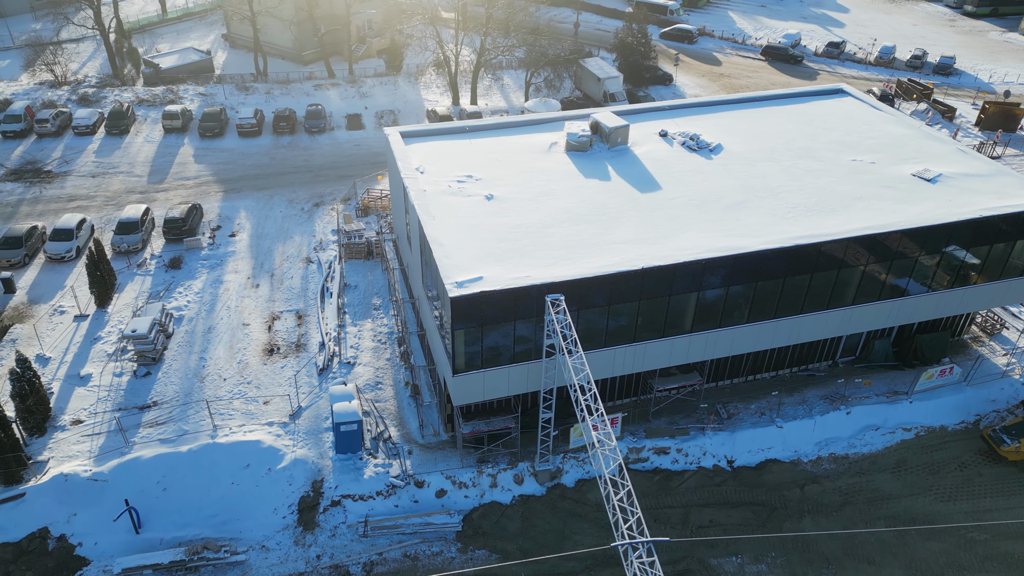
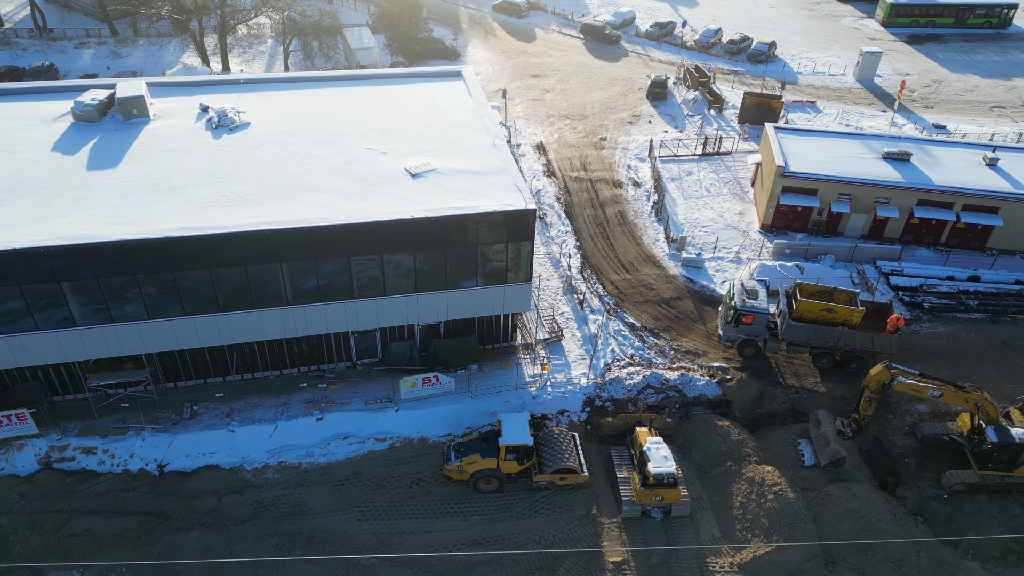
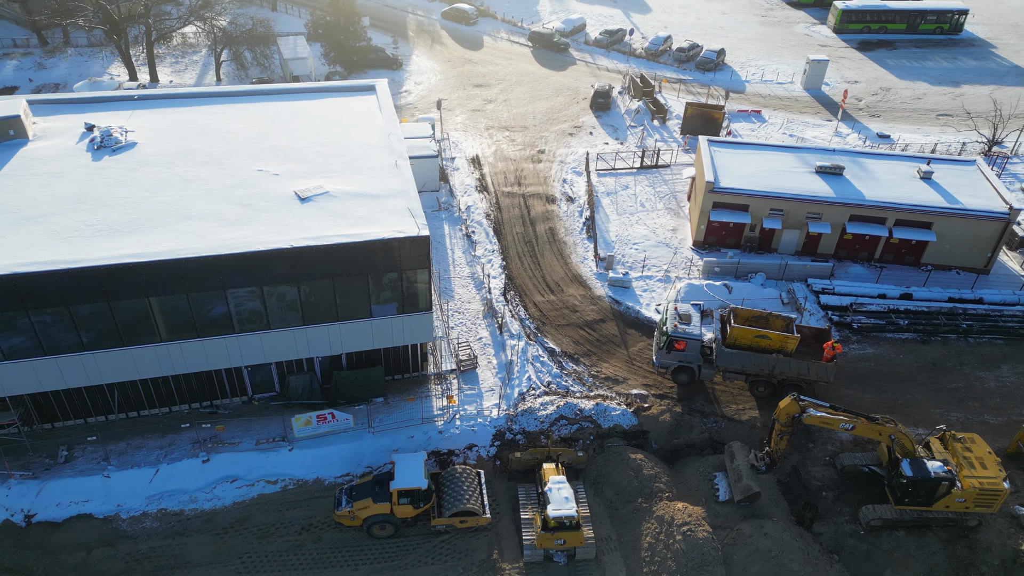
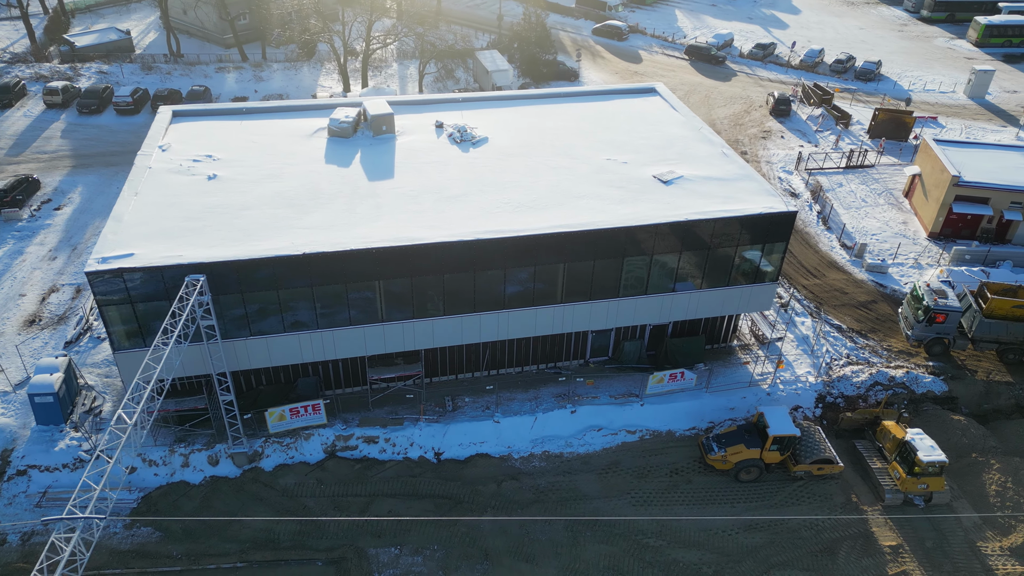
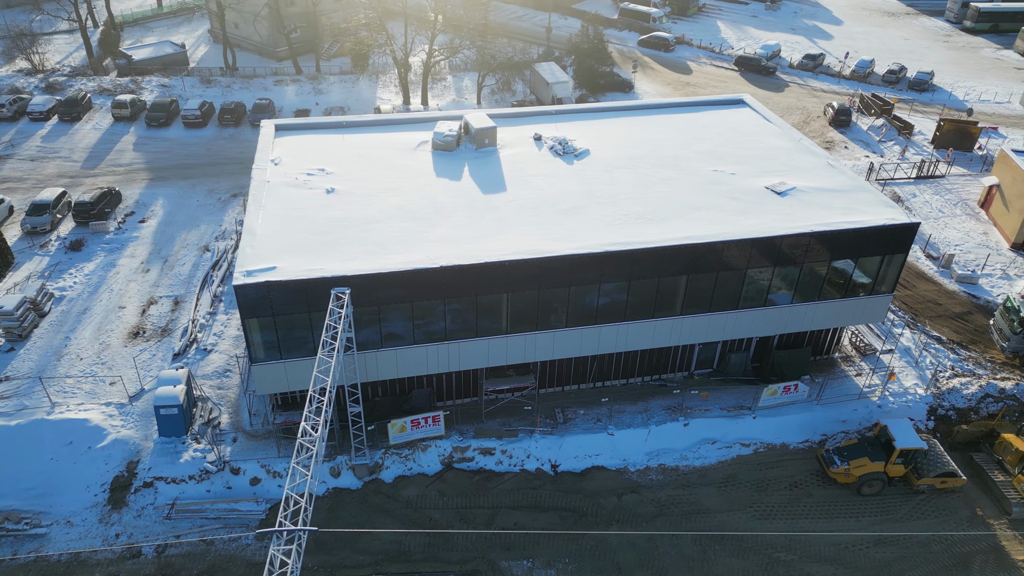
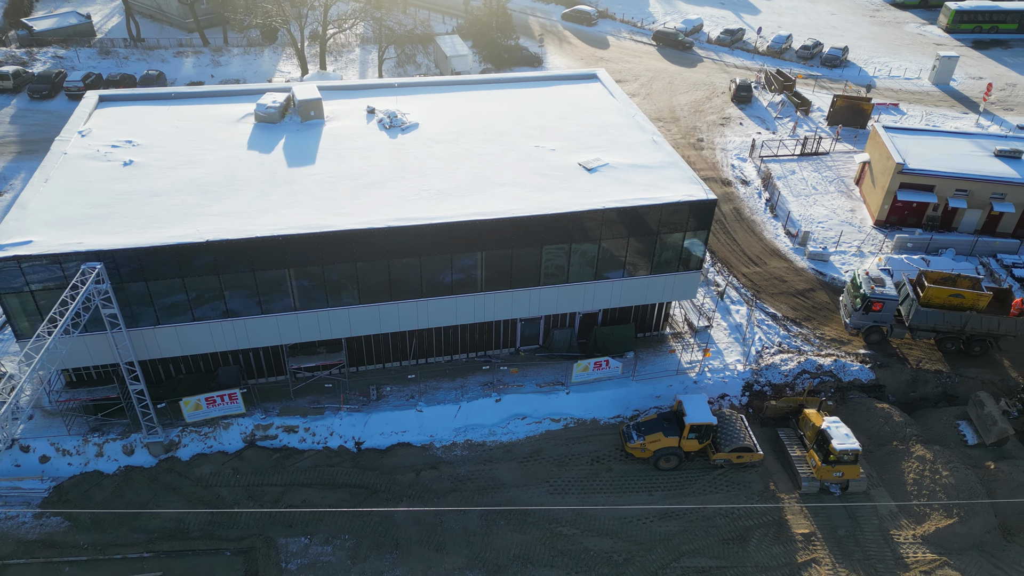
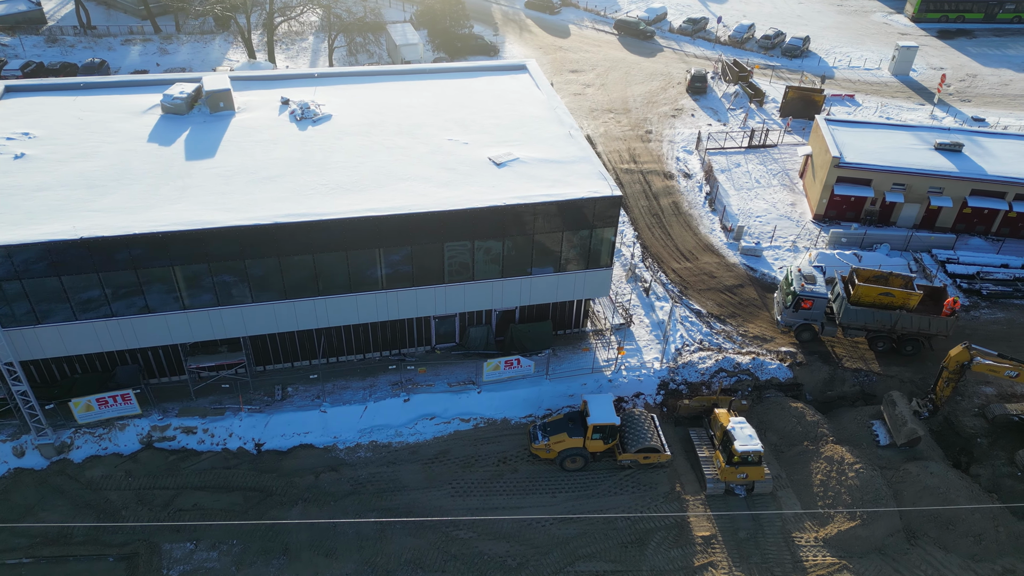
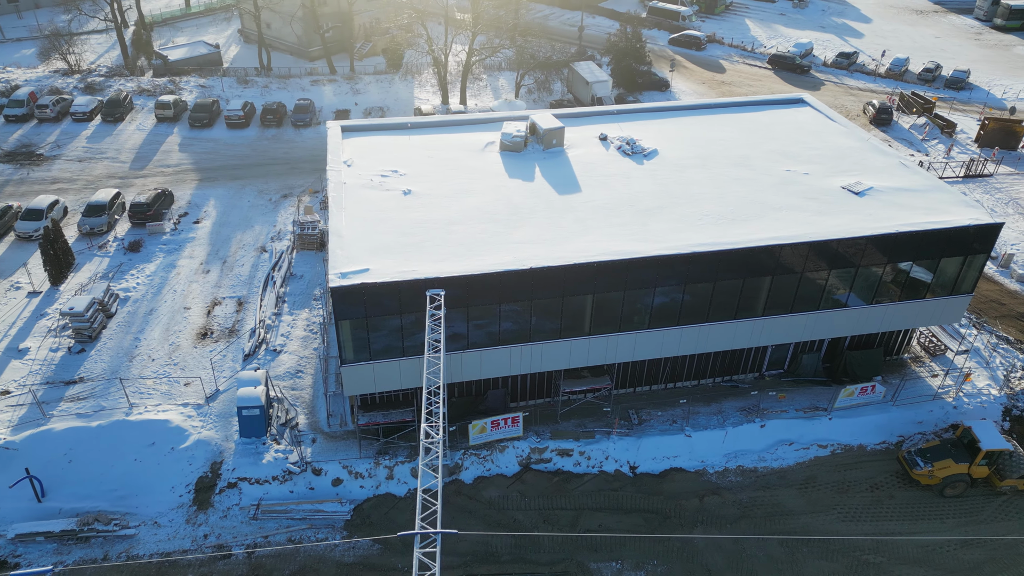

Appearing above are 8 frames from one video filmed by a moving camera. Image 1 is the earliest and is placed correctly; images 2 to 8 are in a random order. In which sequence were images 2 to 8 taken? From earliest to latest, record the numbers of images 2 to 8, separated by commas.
8, 5, 4, 6, 7, 2, 3
